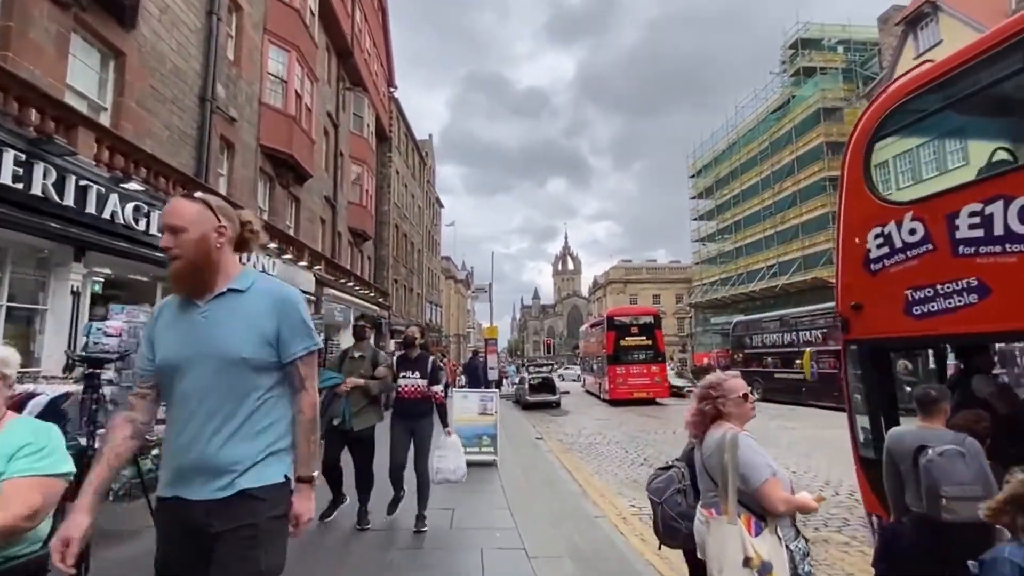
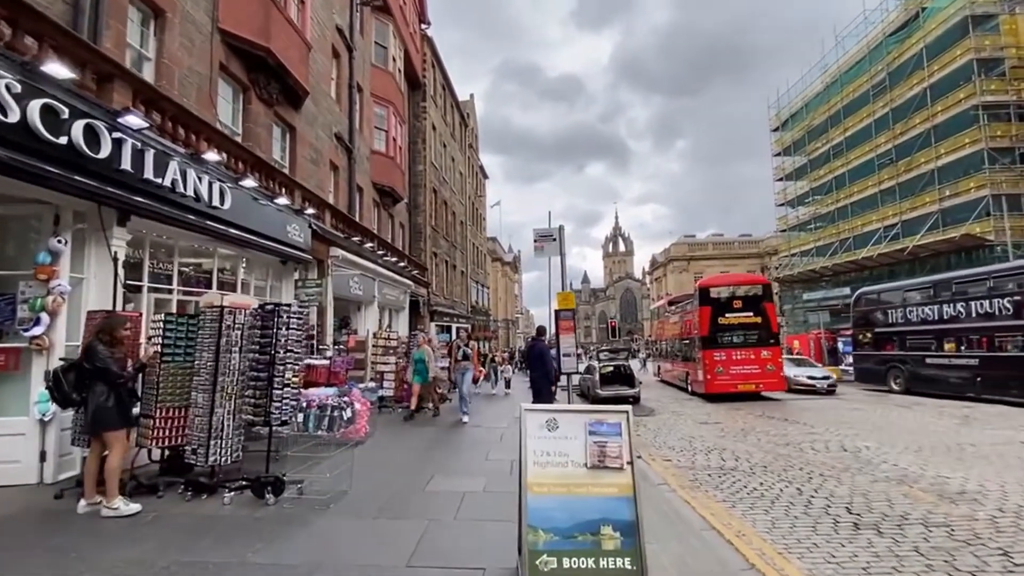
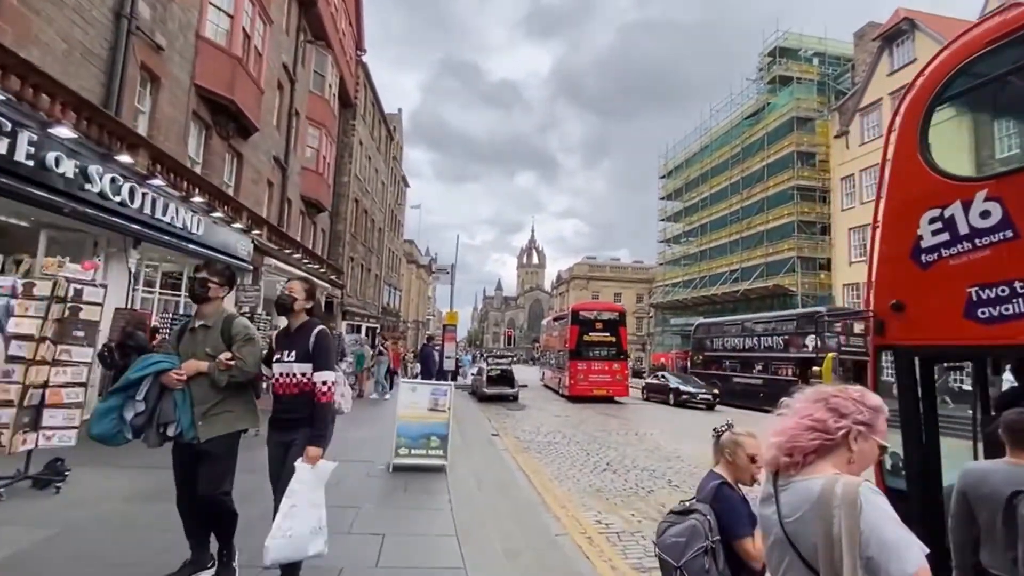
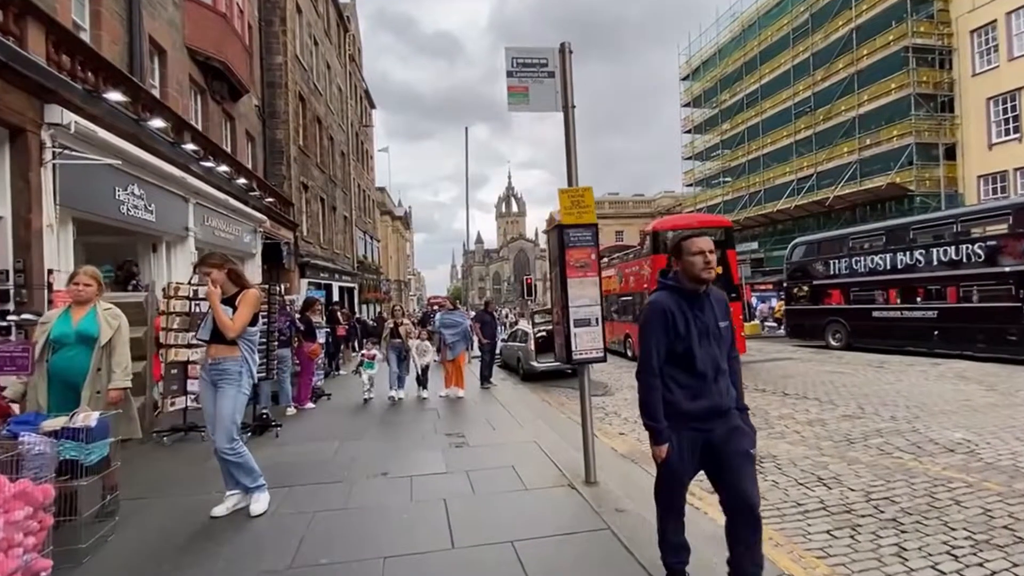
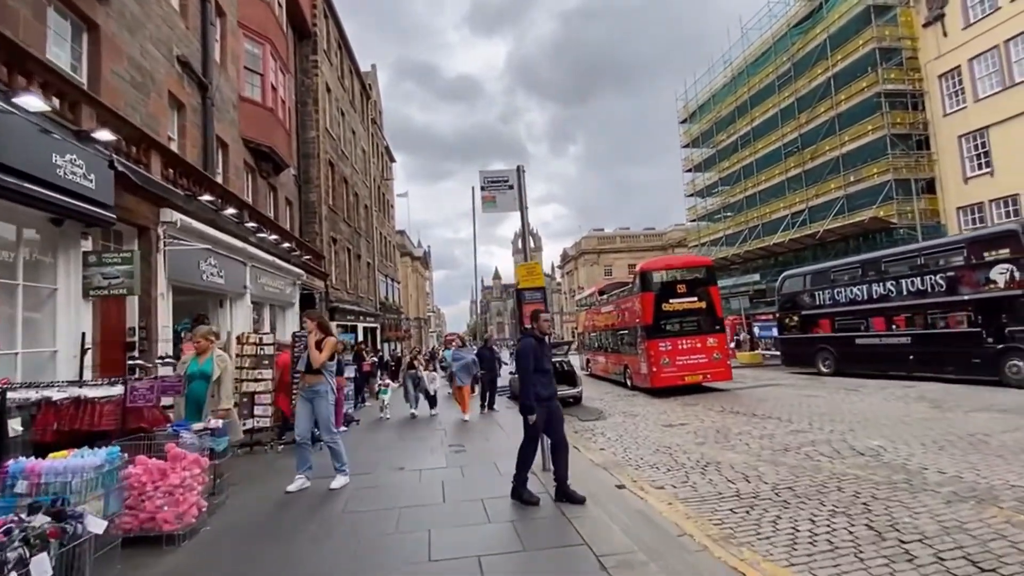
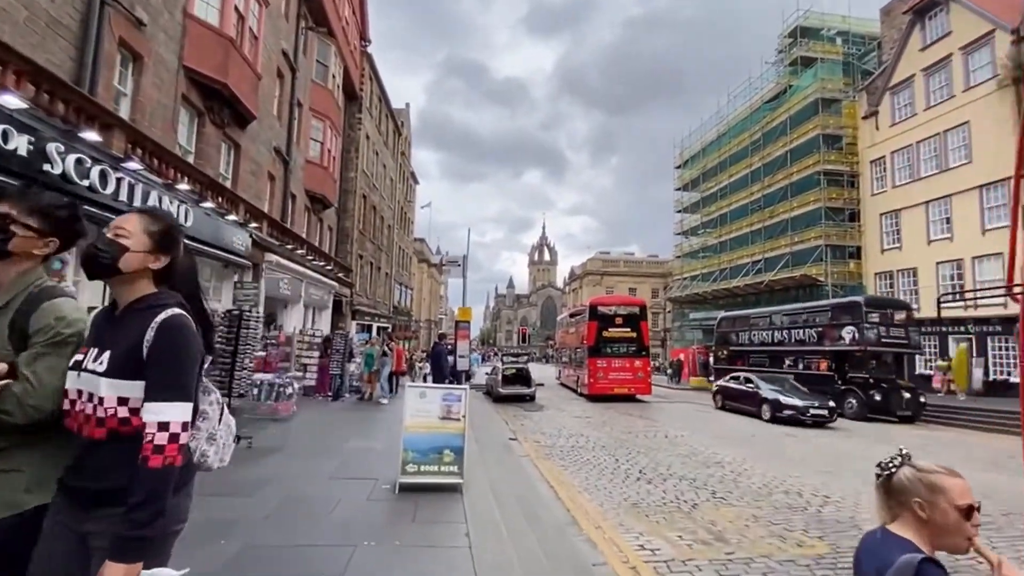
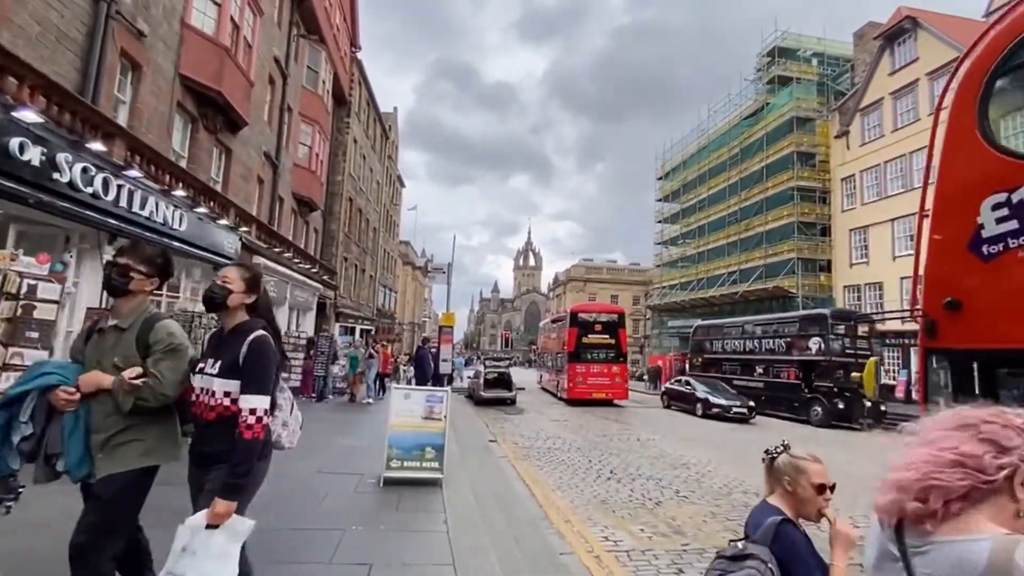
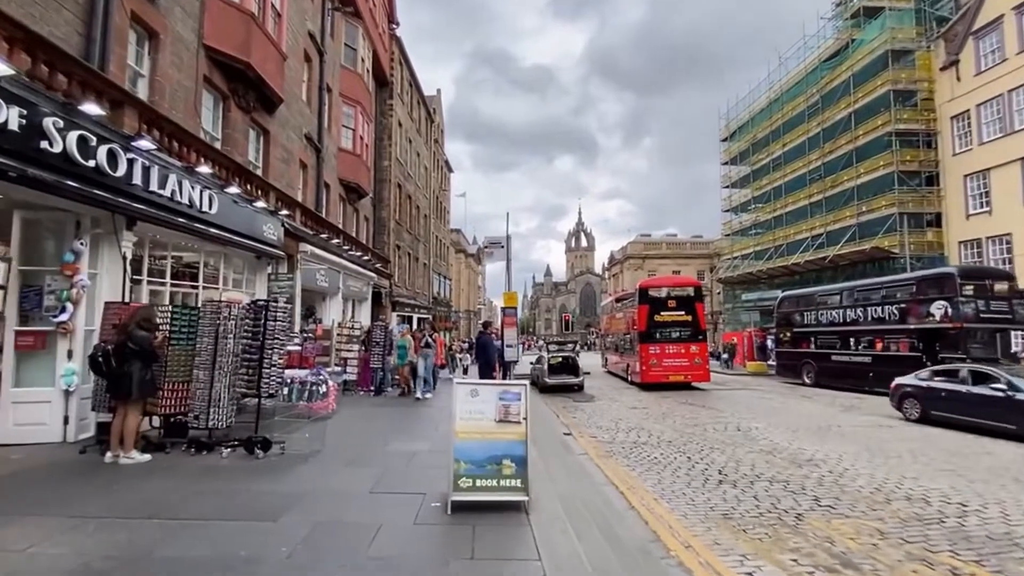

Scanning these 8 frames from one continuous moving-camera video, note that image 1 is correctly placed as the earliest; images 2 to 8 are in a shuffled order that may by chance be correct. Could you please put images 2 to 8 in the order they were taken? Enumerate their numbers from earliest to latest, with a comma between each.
3, 7, 6, 8, 2, 5, 4
